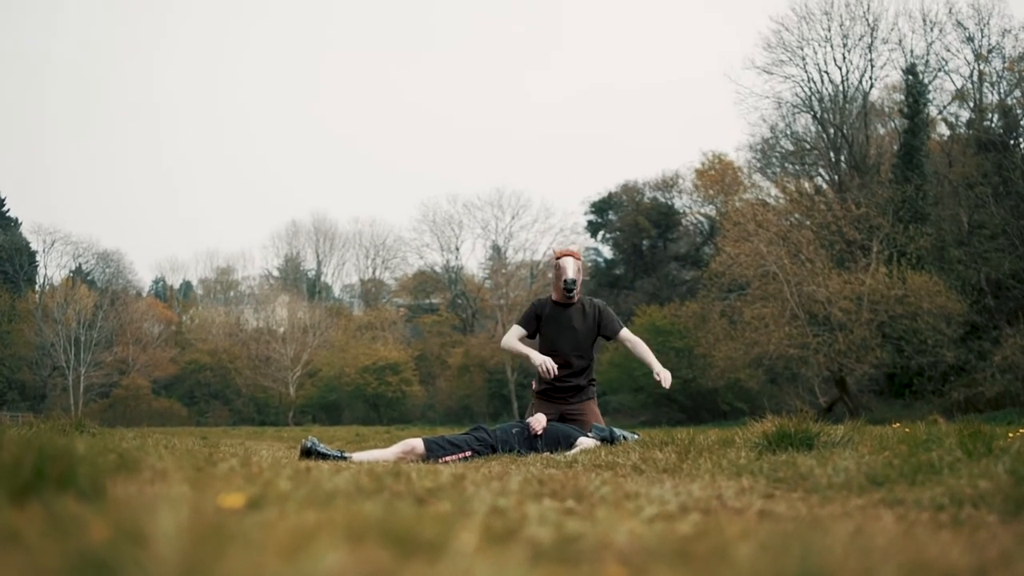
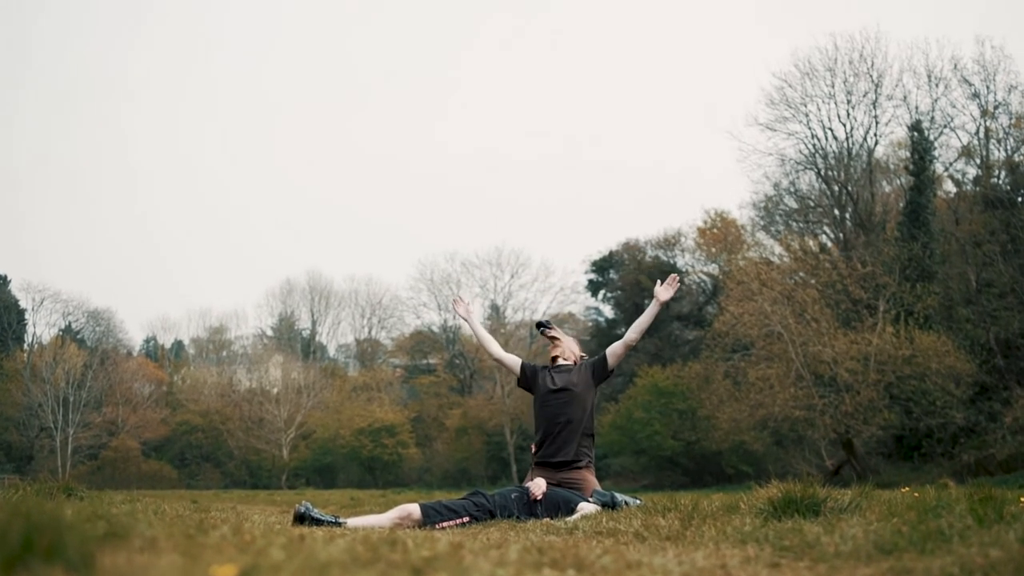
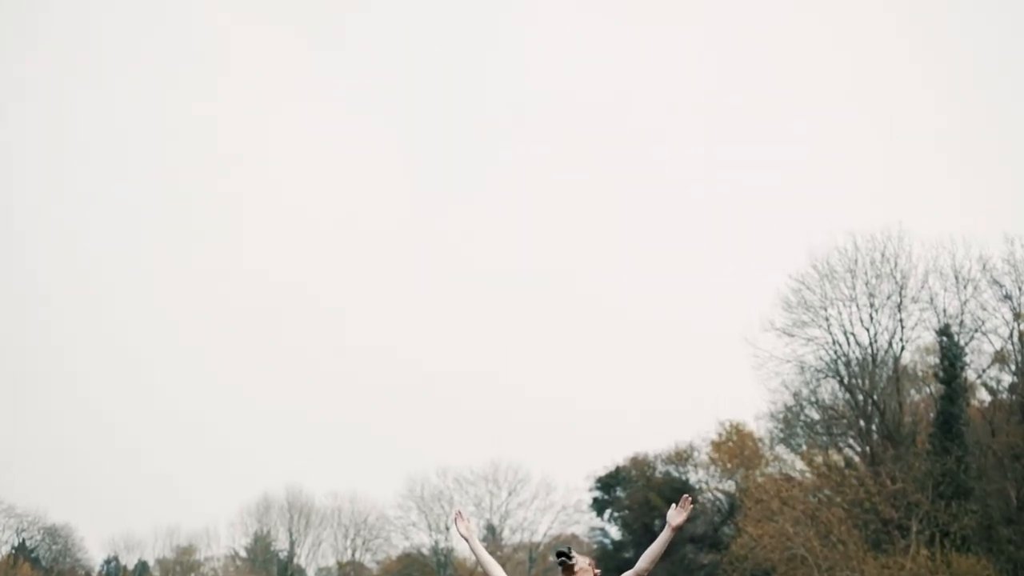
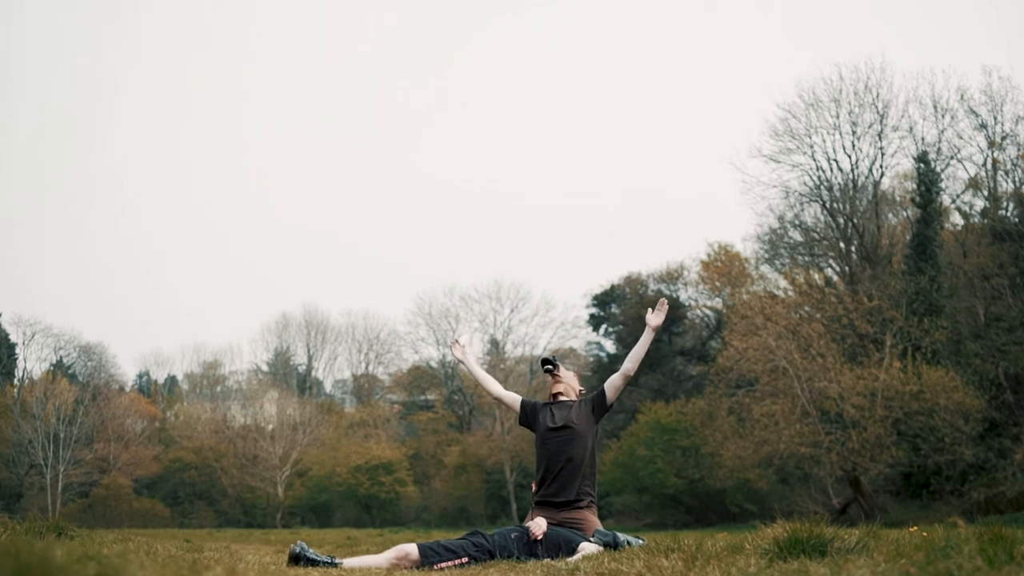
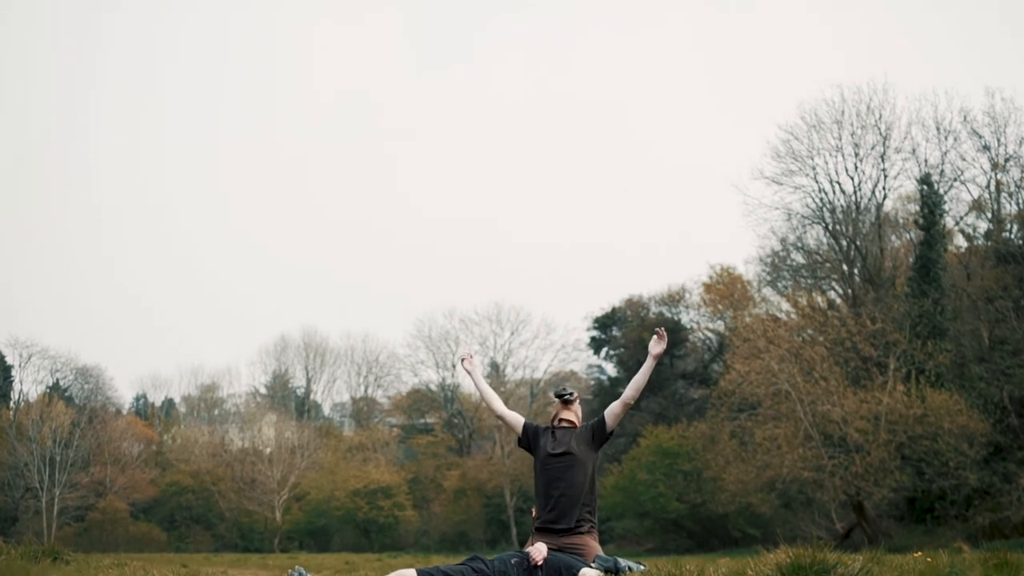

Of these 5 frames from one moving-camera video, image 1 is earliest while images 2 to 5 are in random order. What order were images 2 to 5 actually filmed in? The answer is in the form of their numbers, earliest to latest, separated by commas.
2, 4, 5, 3
